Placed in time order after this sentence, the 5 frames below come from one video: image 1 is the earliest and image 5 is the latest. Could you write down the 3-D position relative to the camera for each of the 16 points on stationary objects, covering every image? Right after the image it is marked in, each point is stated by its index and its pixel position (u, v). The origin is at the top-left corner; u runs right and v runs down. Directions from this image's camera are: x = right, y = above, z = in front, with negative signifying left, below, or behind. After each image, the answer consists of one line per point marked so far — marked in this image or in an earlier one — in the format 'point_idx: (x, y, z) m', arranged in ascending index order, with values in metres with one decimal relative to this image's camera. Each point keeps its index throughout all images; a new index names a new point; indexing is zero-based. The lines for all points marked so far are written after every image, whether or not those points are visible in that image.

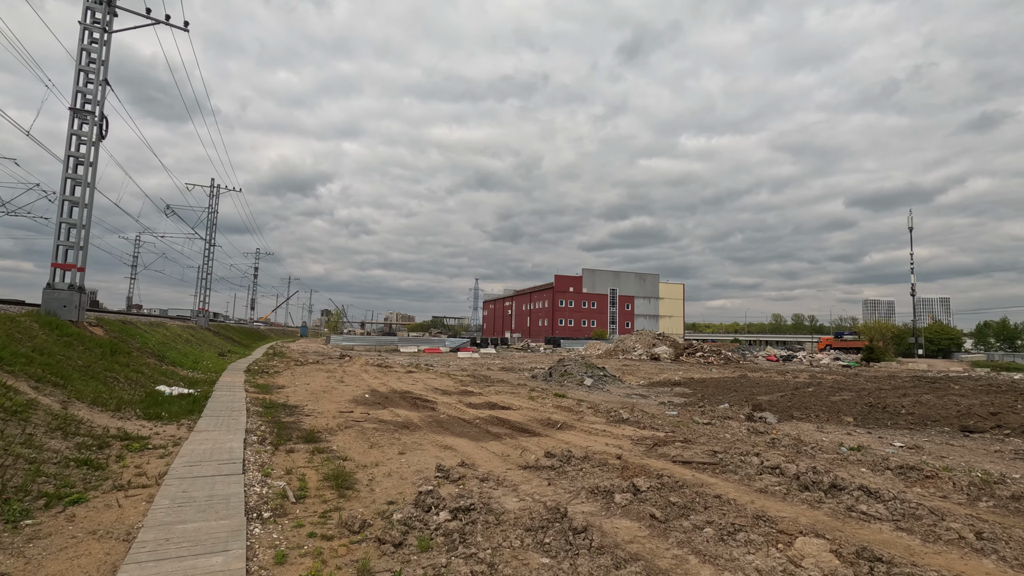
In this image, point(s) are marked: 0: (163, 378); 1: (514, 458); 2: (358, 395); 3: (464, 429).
0: (-11.3, -3.0, +15.9) m
1: (0.0, -2.8, +8.1) m
2: (-5.0, -3.5, +15.8) m
3: (-1.1, -3.1, +10.8) m
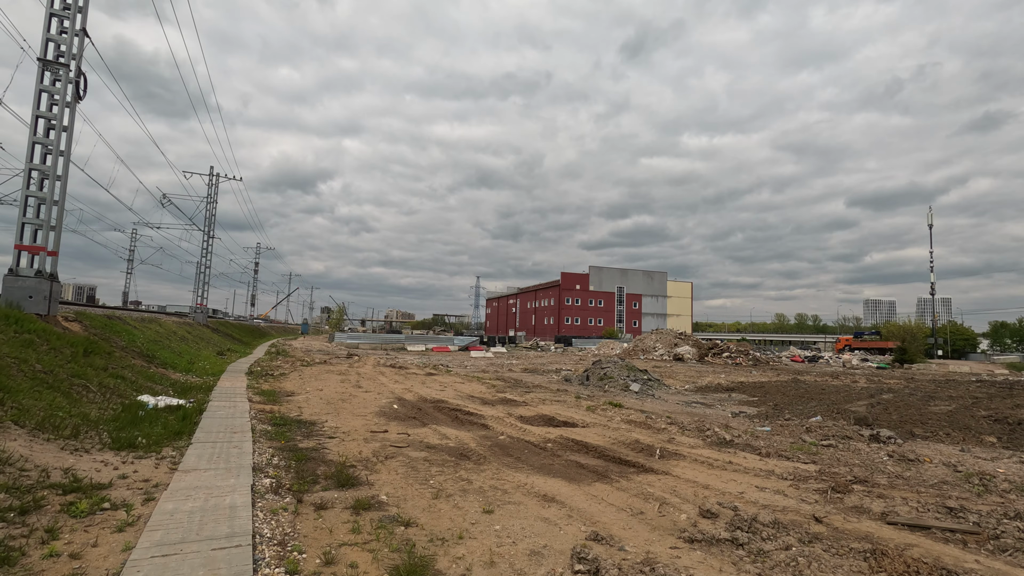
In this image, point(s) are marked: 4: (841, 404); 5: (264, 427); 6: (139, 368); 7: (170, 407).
0: (-9.8, -2.6, +13.2) m
1: (+1.6, -2.5, +5.4) m
2: (-3.4, -3.2, +13.1) m
3: (+0.5, -2.8, +8.1) m
4: (+11.7, -4.1, +17.5) m
5: (-4.9, -2.7, +9.7) m
6: (-11.1, -2.4, +14.7) m
7: (-7.4, -2.6, +10.6) m
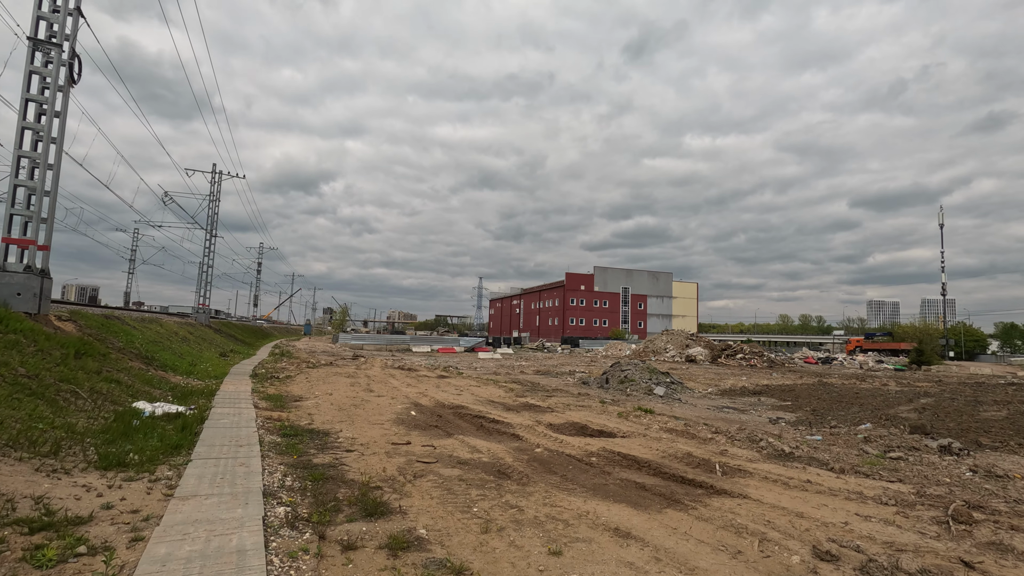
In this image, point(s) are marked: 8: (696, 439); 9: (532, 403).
0: (-9.1, -2.5, +12.2) m
1: (+2.3, -2.4, +4.3) m
2: (-2.7, -3.1, +12.1) m
3: (+1.2, -2.7, +7.1) m
4: (+12.4, -4.0, +16.4) m
5: (-4.2, -2.6, +8.6) m
6: (-10.5, -2.3, +13.7) m
7: (-6.7, -2.5, +9.6) m
8: (+4.0, -3.3, +10.7) m
9: (+0.6, -3.6, +15.2) m
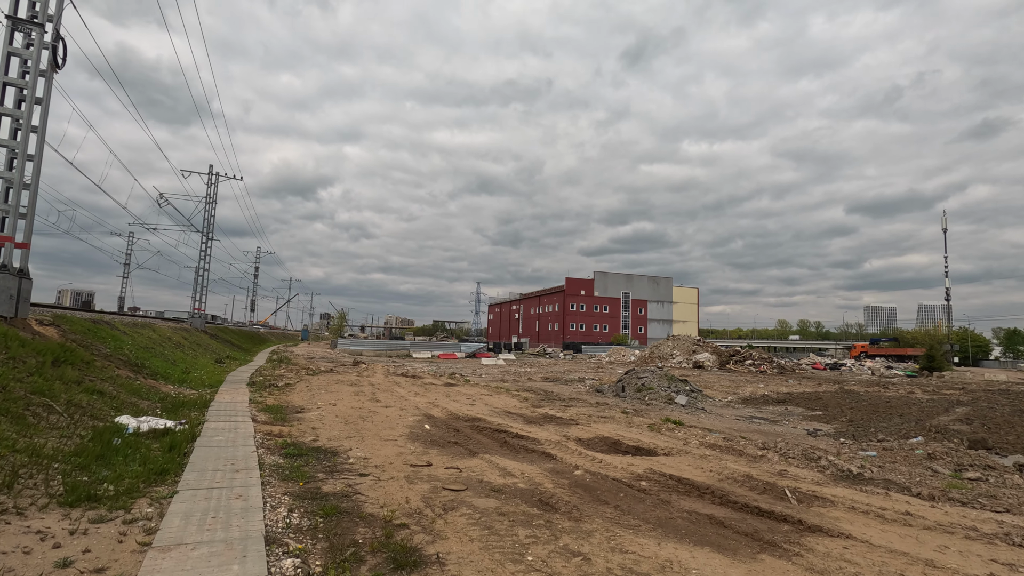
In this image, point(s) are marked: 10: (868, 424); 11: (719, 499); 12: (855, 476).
0: (-8.5, -2.6, +11.1) m
1: (+2.8, -2.4, +3.3) m
2: (-2.2, -3.1, +11.0) m
3: (+1.7, -2.7, +6.0) m
4: (+12.9, -4.1, +15.3) m
5: (-3.6, -2.6, +7.5) m
6: (-9.9, -2.4, +12.6) m
7: (-6.2, -2.5, +8.5) m
8: (+4.5, -3.3, +9.6) m
9: (+1.1, -3.6, +14.1) m
10: (+10.7, -4.1, +14.9) m
11: (+2.7, -2.8, +6.6) m
12: (+5.8, -3.2, +8.3) m
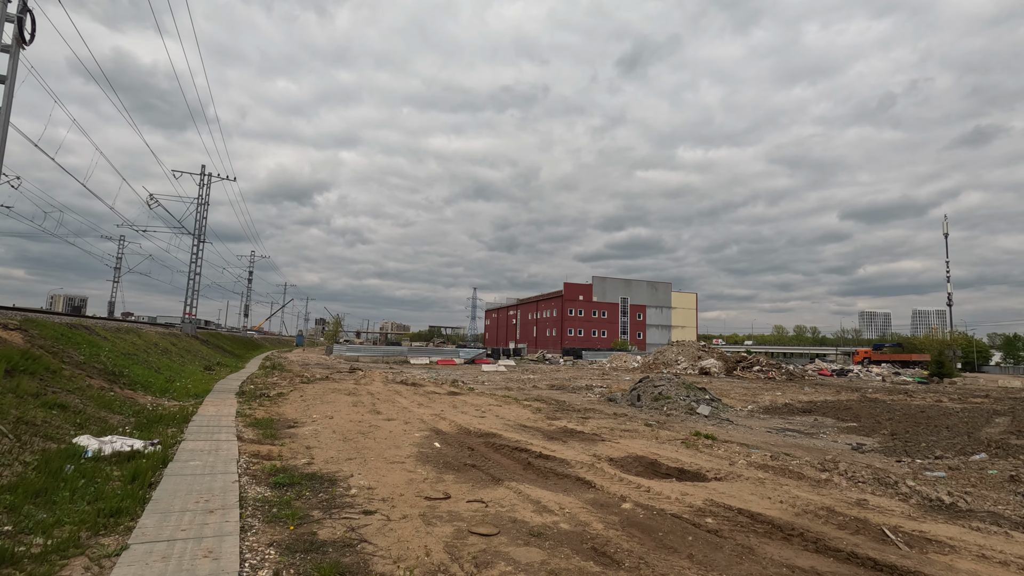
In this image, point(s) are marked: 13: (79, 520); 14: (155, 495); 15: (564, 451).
0: (-8.1, -2.5, +9.7) m
1: (+3.3, -2.3, +2.0) m
2: (-1.8, -3.1, +9.7) m
3: (+2.2, -2.6, +4.7) m
4: (+13.3, -4.2, +14.1) m
5: (-3.2, -2.6, +6.2) m
6: (-9.5, -2.4, +11.2) m
7: (-5.7, -2.4, +7.2) m
8: (+5.0, -3.3, +8.4) m
9: (+1.5, -3.6, +12.8) m
10: (+11.1, -4.1, +13.6) m
11: (+3.2, -2.7, +5.3) m
12: (+6.2, -3.1, +7.1) m
13: (-4.2, -2.2, +4.9) m
14: (-4.2, -2.4, +5.8) m
15: (+1.0, -3.2, +9.7) m
